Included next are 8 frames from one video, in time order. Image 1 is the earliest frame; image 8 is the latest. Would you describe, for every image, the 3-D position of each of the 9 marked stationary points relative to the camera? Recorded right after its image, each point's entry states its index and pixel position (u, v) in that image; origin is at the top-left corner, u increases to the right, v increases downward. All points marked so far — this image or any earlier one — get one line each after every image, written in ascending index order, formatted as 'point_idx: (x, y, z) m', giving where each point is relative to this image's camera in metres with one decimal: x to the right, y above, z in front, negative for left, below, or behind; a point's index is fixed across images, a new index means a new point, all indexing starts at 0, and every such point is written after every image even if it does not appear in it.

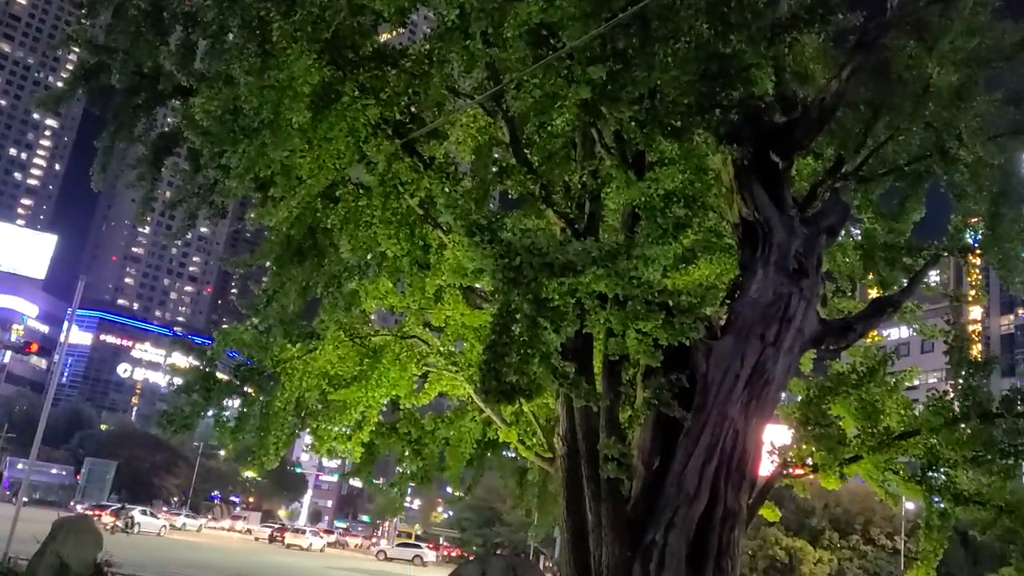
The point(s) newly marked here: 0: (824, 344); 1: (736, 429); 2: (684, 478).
0: (+3.8, -0.7, +10.7) m
1: (+2.5, -1.6, +9.7) m
2: (+1.9, -2.1, +9.5) m
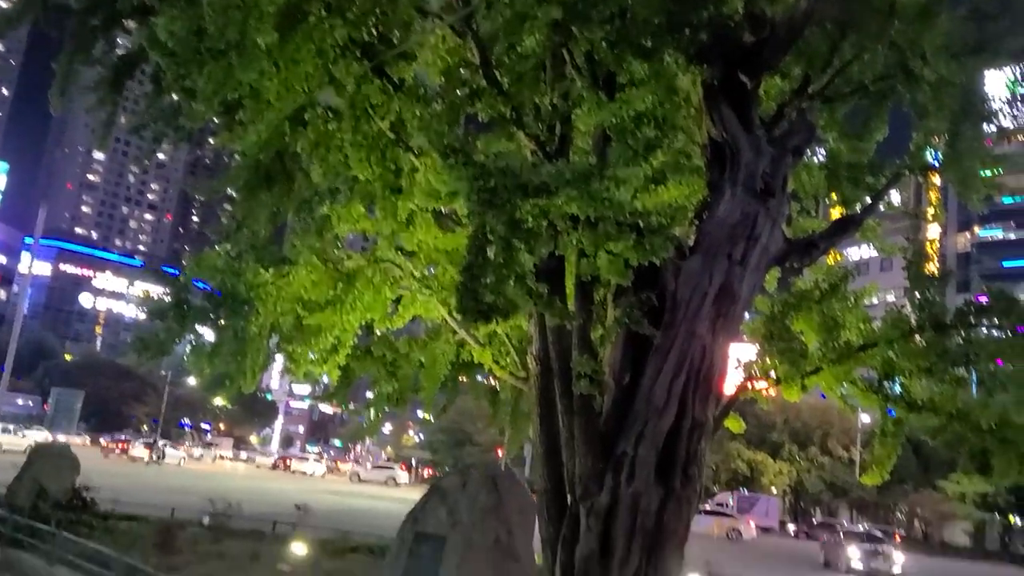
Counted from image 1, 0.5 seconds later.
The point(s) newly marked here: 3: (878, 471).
0: (+3.5, +0.3, +11.0) m
1: (+2.2, -0.7, +10.0) m
2: (+1.6, -1.2, +9.9) m
3: (+4.7, -2.3, +11.2) m
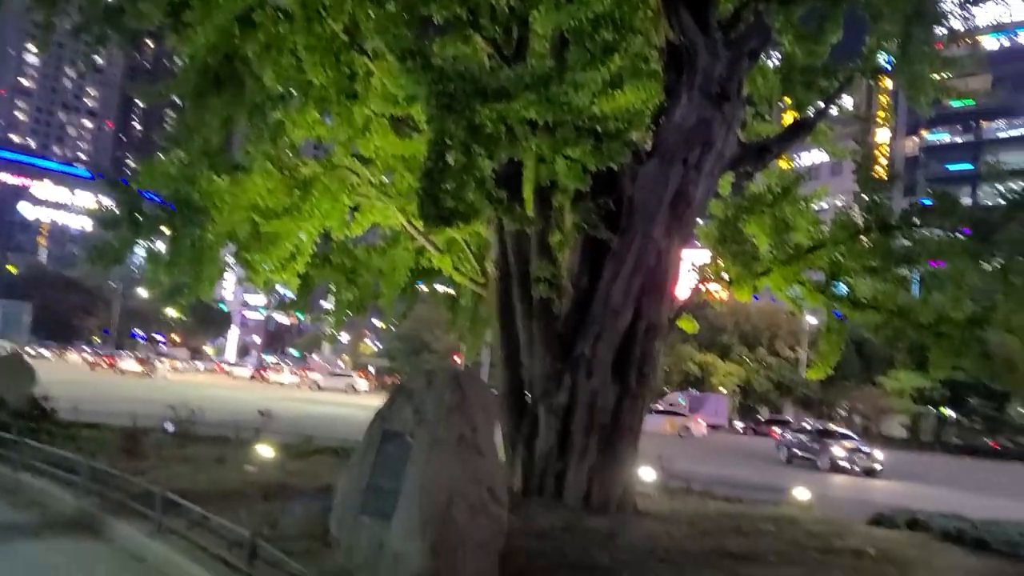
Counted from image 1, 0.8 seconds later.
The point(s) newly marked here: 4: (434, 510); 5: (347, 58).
0: (+3.0, +1.6, +11.2) m
1: (+1.7, +0.5, +10.2) m
2: (+1.2, -0.1, +10.1) m
3: (+4.2, -1.0, +11.7) m
4: (-0.6, -1.7, +6.5) m
5: (-1.9, +2.7, +10.0) m
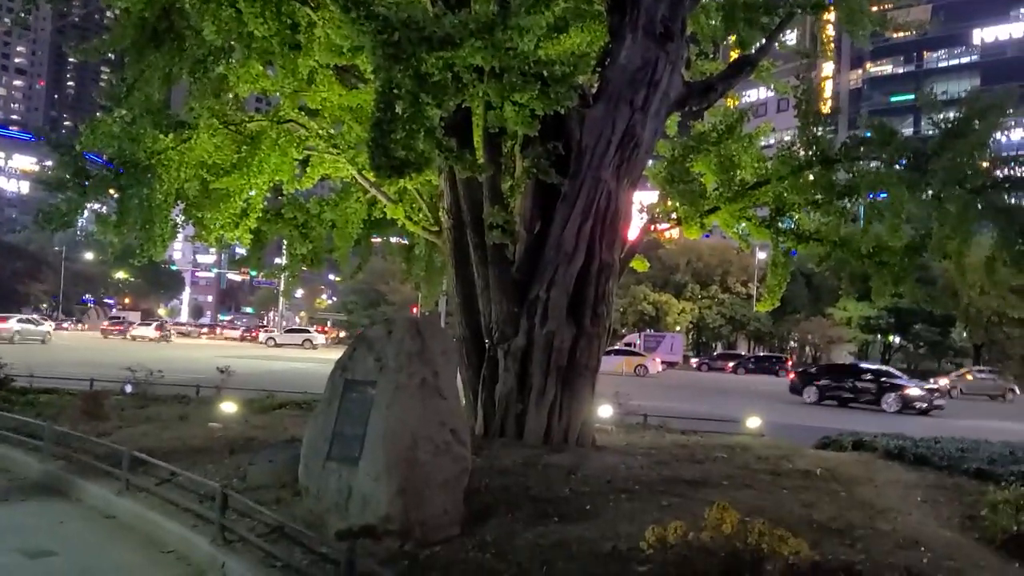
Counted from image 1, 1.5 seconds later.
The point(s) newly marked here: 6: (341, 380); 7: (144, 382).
0: (+2.3, +2.4, +11.3) m
1: (+1.2, +1.2, +10.4) m
2: (+0.6, +0.6, +10.3) m
3: (+3.6, -0.1, +12.1) m
4: (-0.9, -1.3, +6.7) m
5: (-2.6, +3.2, +9.9) m
6: (-1.4, -0.8, +7.3) m
7: (-7.0, -1.8, +16.6) m
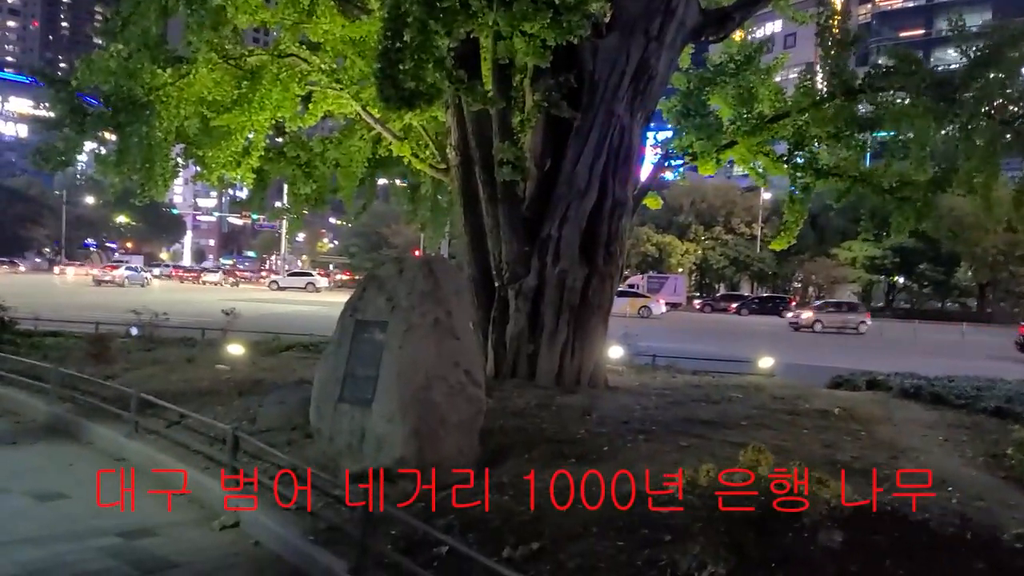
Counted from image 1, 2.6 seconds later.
0: (+2.4, +3.2, +10.9) m
1: (+1.3, +1.9, +10.1) m
2: (+0.7, +1.3, +10.0) m
3: (+3.8, +0.7, +11.8) m
4: (-0.8, -0.8, +6.6) m
5: (-2.5, +3.9, +9.4) m
6: (-1.3, -0.3, +7.1) m
7: (-6.9, -0.7, +16.4) m
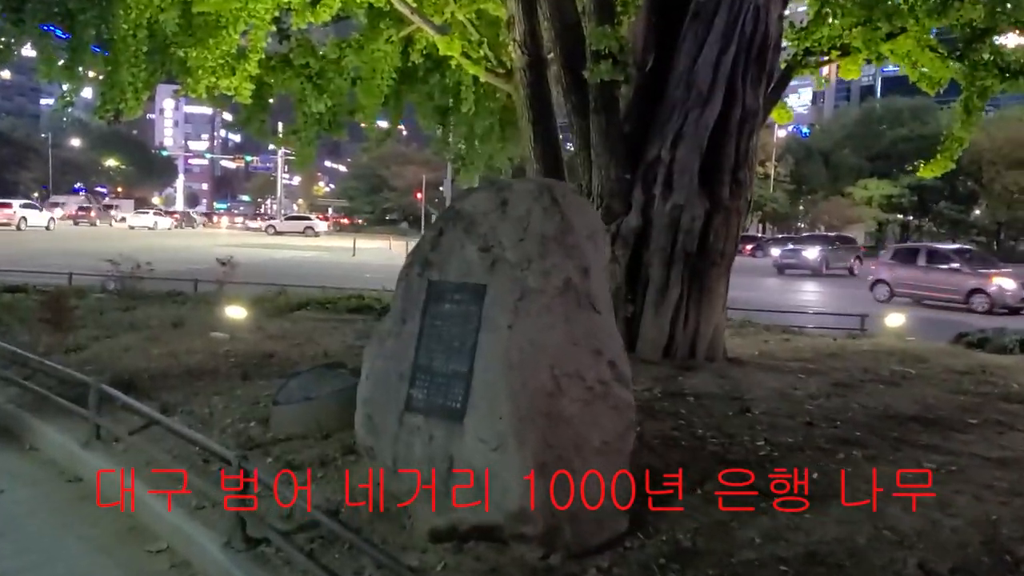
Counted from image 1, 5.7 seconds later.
0: (+3.2, +3.7, +8.1) m
1: (+2.1, +2.4, +7.3) m
2: (+1.6, +1.8, +7.3) m
3: (+4.6, +1.4, +9.2) m
4: (+0.1, -0.5, +4.0) m
5: (-1.6, +4.3, +6.5) m
6: (-0.5, 0.0, +4.5) m
7: (-6.1, +0.2, +13.8) m
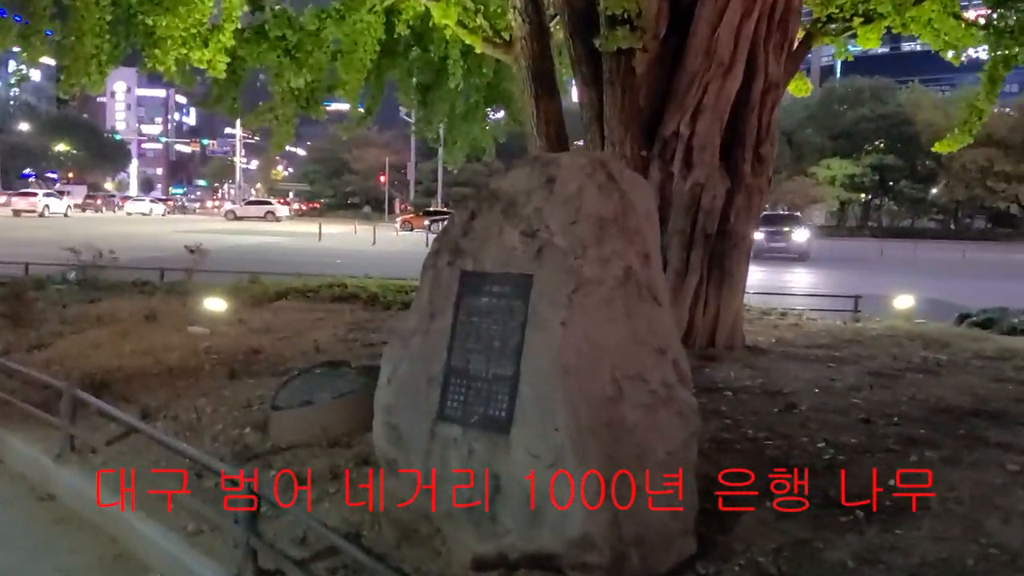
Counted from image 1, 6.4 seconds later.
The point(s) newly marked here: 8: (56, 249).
0: (+3.2, +3.9, +7.6) m
1: (+2.2, +2.5, +6.8) m
2: (+1.6, +1.9, +6.8) m
3: (+4.6, +1.6, +8.8) m
4: (+0.3, -0.5, +3.5) m
5: (-1.6, +4.4, +5.8) m
6: (-0.3, +0.1, +3.9) m
7: (-6.3, +0.3, +13.0) m
8: (-9.7, +0.9, +18.6) m
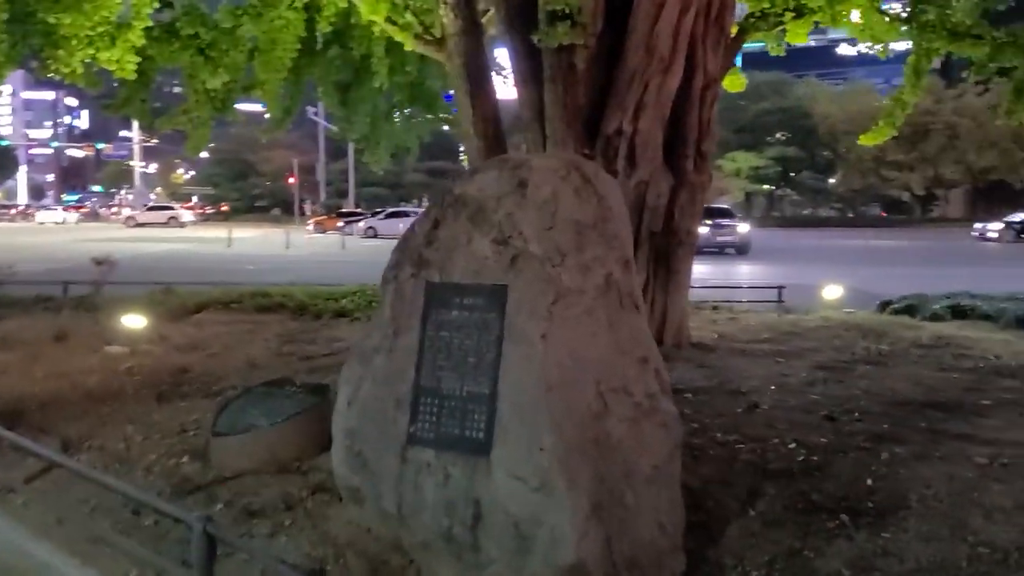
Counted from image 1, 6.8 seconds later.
0: (+2.6, +4.0, +7.6) m
1: (+1.7, +2.6, +6.8) m
2: (+1.1, +1.9, +6.7) m
3: (+3.9, +1.7, +8.9) m
4: (+0.3, -0.5, +3.3) m
5: (-2.0, +4.3, +5.4) m
6: (-0.4, 0.0, +3.7) m
7: (-7.3, +0.1, +12.0) m
8: (-11.2, +0.5, +17.4) m
